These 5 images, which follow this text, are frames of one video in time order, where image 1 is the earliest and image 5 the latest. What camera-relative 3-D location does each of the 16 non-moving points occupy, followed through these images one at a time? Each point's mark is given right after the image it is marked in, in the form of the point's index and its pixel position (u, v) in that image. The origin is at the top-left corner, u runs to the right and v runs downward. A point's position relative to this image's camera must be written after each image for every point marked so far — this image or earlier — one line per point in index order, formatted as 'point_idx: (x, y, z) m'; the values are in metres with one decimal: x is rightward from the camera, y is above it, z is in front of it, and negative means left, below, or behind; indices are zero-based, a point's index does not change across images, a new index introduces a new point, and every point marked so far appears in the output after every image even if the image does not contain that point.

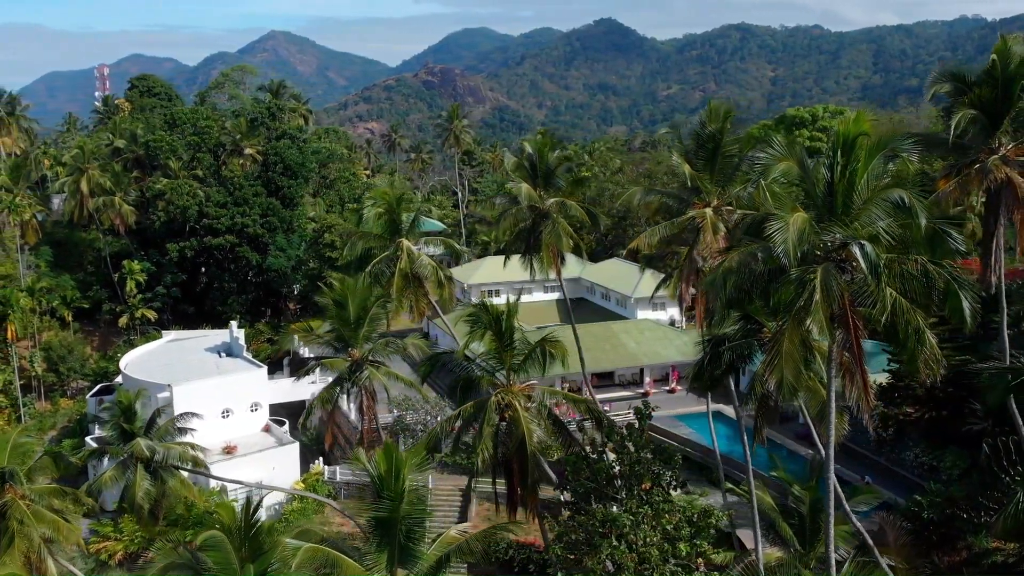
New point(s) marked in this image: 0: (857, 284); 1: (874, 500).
0: (+4.9, +0.1, +11.1) m
1: (+9.3, -5.3, +19.1) m
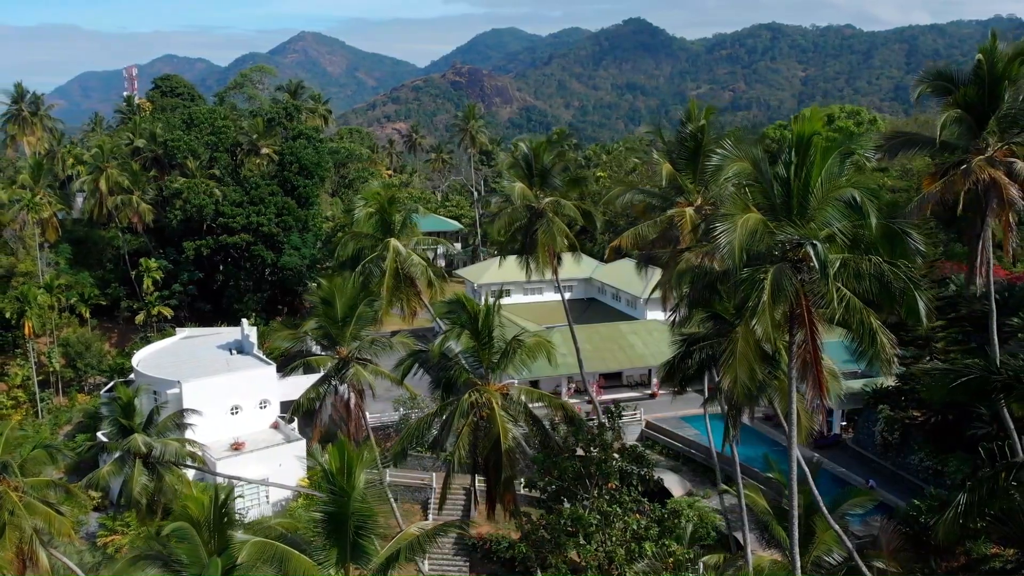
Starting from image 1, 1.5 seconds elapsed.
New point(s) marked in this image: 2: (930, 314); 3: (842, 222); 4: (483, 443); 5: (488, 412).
0: (+4.3, 0.0, +10.9) m
1: (+8.9, -5.4, +18.8) m
2: (+6.1, -0.4, +11.2) m
3: (+4.8, +1.0, +11.4) m
4: (-0.6, -3.3, +16.0) m
5: (-0.5, -2.6, +15.8) m
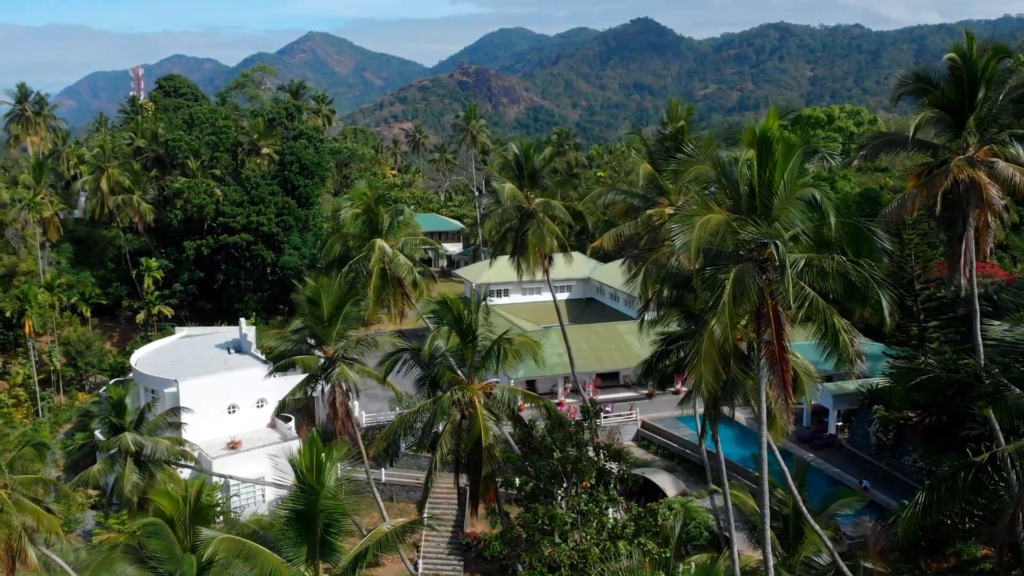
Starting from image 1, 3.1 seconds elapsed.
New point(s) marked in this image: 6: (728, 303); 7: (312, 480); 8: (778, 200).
0: (+3.8, 0.0, +10.9) m
1: (+8.5, -5.4, +18.8) m
2: (+5.6, -0.4, +11.2) m
3: (+4.4, +1.0, +11.4) m
4: (-1.0, -3.3, +16.1) m
5: (-0.9, -2.6, +15.8) m
6: (+3.0, -0.2, +10.6) m
7: (-3.0, -2.8, +11.1) m
8: (+3.9, +1.3, +11.1) m
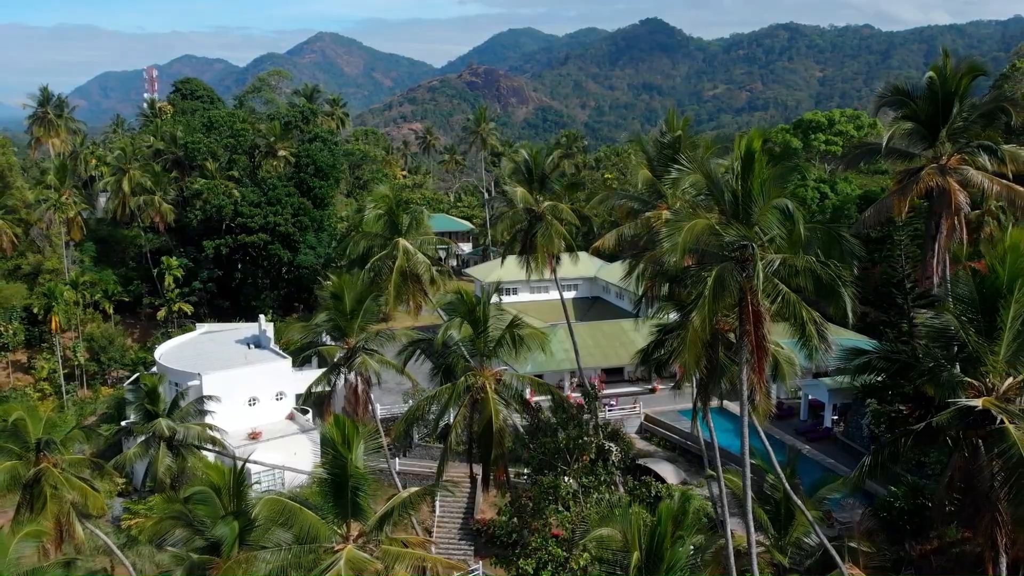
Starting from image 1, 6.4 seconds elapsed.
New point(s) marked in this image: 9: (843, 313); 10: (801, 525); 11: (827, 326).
0: (+4.0, +0.1, +12.4) m
1: (+8.8, -5.3, +20.2) m
2: (+5.8, -0.3, +12.6) m
3: (+4.5, +1.1, +12.8) m
4: (-0.8, -3.2, +17.6) m
5: (-0.7, -2.5, +17.3) m
6: (+3.2, -0.1, +12.0) m
7: (-2.8, -2.7, +12.7) m
8: (+4.0, +1.4, +12.5) m
9: (+6.0, -0.5, +13.6) m
10: (+7.2, -5.9, +18.6) m
11: (+5.6, -0.7, +13.5) m
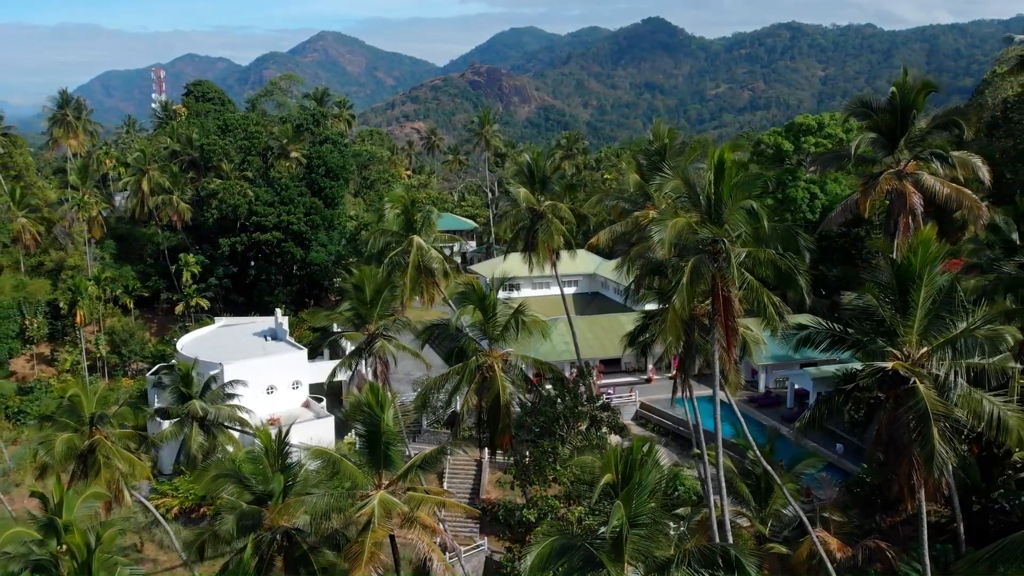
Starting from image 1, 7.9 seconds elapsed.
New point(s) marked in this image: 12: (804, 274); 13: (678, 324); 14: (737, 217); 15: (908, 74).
0: (+4.1, +0.4, +14.7) m
1: (+8.9, -5.1, +22.5) m
2: (+5.9, -0.1, +14.9) m
3: (+4.6, +1.3, +15.1) m
4: (-0.7, -2.9, +19.9) m
5: (-0.5, -2.2, +19.6) m
6: (+3.3, +0.1, +14.3) m
7: (-2.7, -2.4, +15.0) m
8: (+4.1, +1.6, +14.8) m
9: (+6.1, -0.2, +15.9) m
10: (+7.3, -5.7, +20.9) m
11: (+5.7, -0.5, +15.8) m
12: (+5.8, +0.3, +15.0) m
13: (+3.3, -0.7, +15.0) m
14: (+4.4, +1.4, +15.0) m
15: (+10.0, +5.4, +19.3) m
